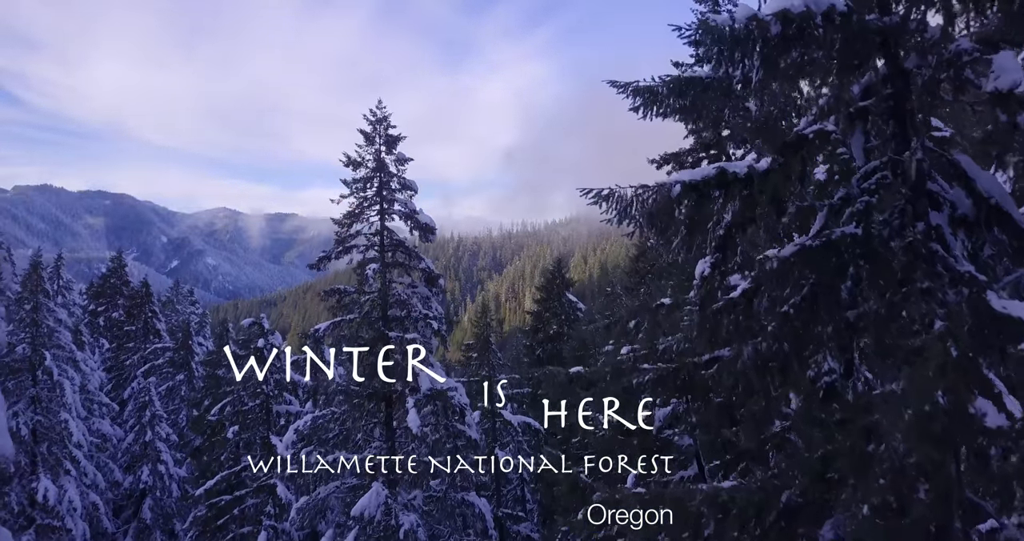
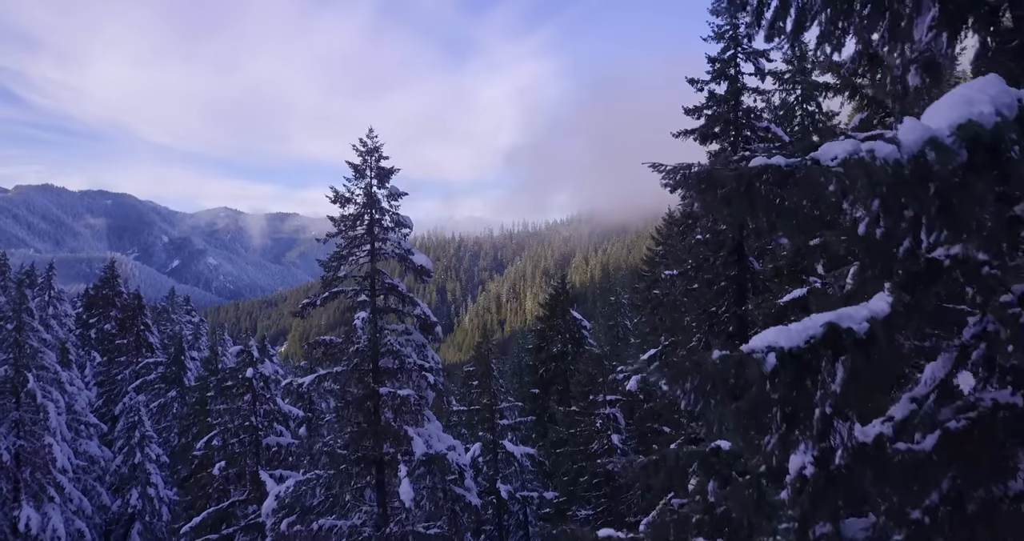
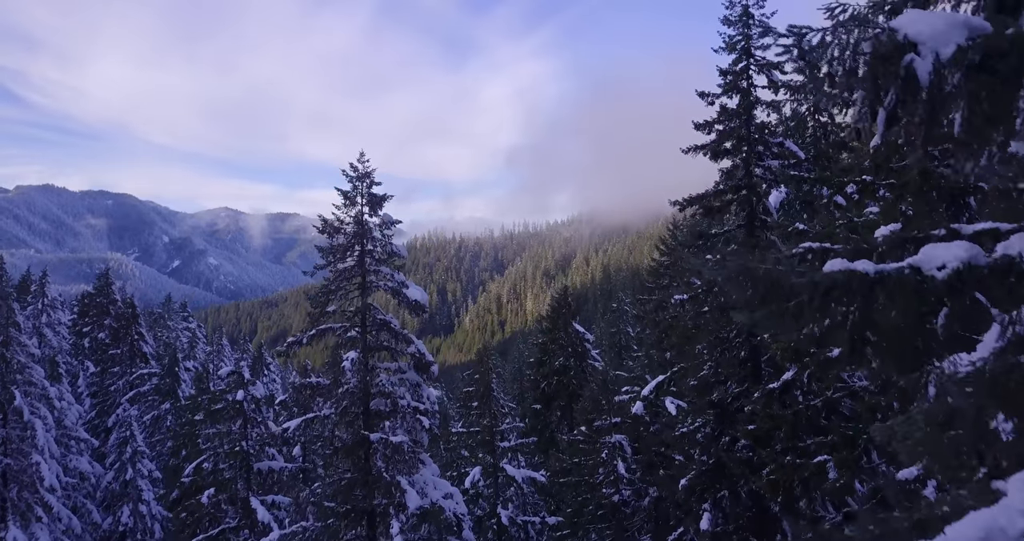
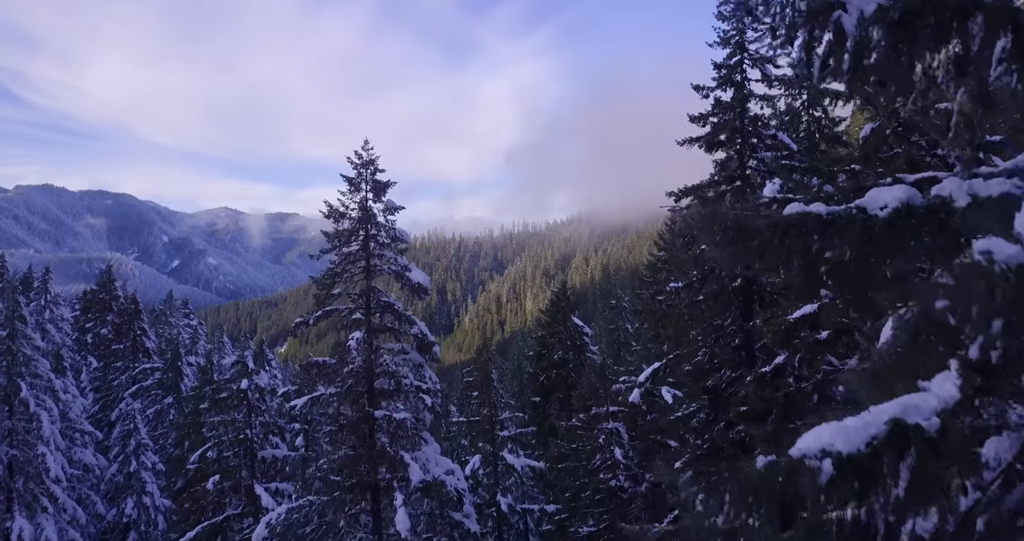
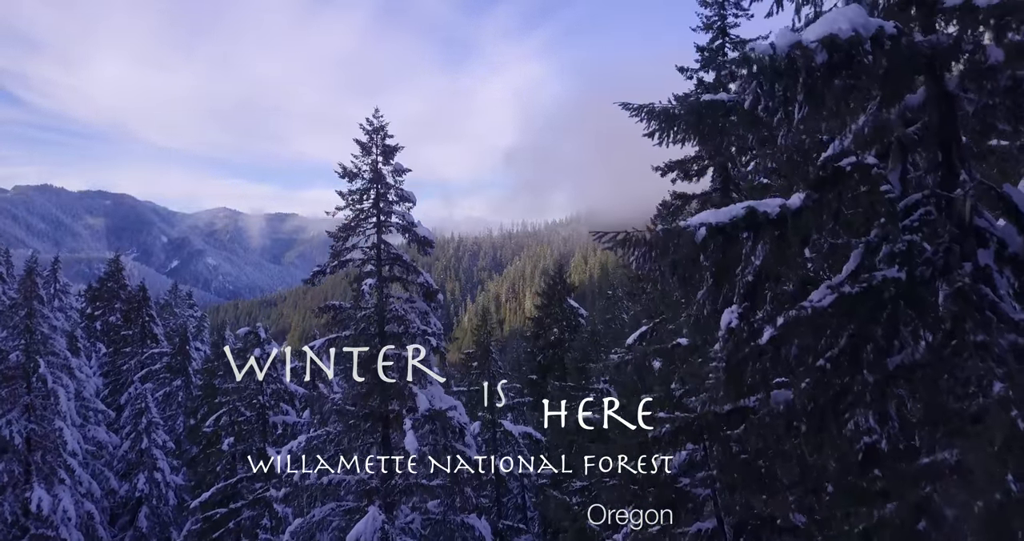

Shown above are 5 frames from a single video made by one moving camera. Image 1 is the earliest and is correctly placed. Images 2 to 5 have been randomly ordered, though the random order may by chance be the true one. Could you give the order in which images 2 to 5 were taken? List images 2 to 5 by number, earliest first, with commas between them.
5, 2, 4, 3
